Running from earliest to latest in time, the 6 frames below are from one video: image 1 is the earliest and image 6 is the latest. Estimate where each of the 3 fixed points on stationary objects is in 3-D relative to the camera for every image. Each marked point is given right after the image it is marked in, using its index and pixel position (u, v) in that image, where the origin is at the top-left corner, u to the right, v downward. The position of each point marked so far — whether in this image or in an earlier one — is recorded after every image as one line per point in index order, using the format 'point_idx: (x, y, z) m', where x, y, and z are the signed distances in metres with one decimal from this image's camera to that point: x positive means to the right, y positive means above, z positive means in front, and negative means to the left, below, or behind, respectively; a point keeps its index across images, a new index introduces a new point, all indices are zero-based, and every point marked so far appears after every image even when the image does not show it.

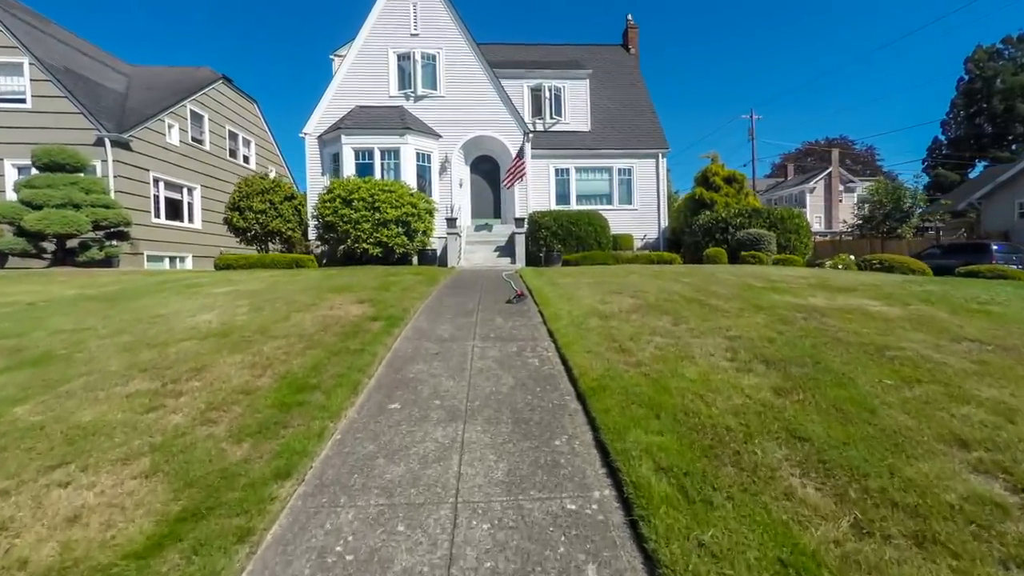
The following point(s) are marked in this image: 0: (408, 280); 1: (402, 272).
0: (-2.1, +0.1, +9.6) m
1: (-2.7, +0.3, +11.5) m
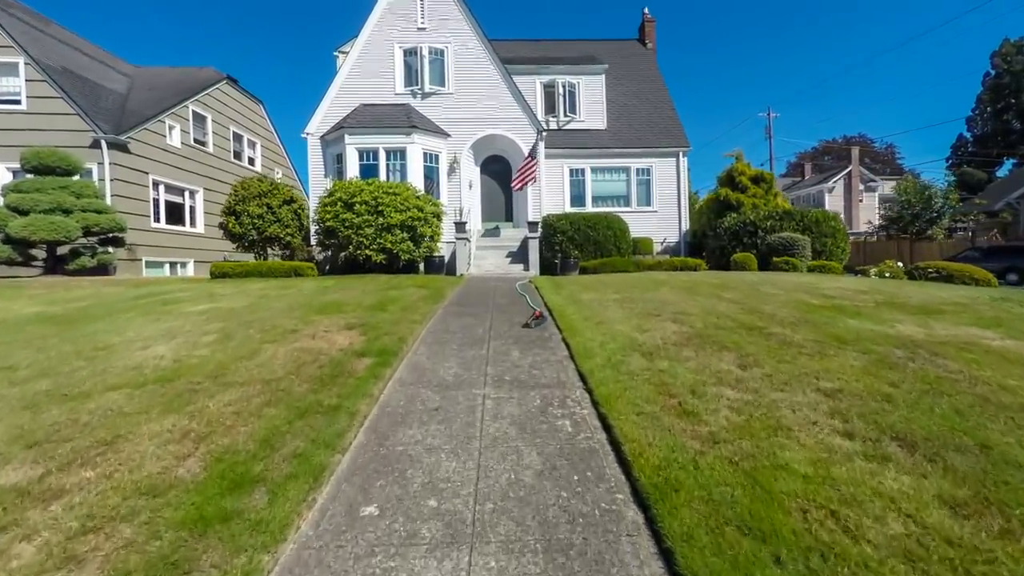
0: (-1.9, -0.1, +8.6) m
1: (-2.4, +0.1, +10.4) m
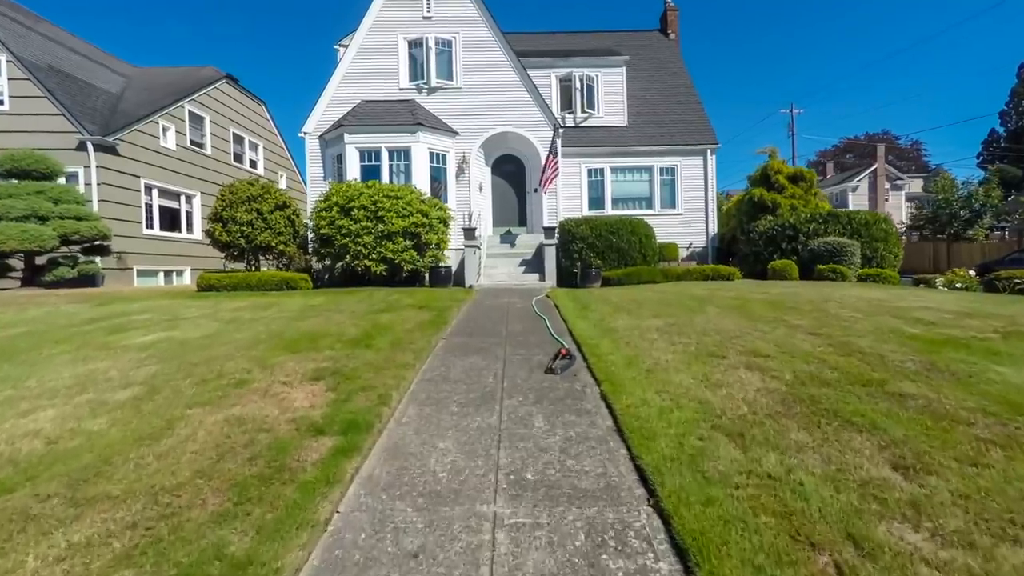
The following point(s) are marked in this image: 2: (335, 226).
0: (-1.6, -0.5, +7.1) m
1: (-2.1, -0.3, +9.0) m
2: (-5.2, +1.8, +13.4) m
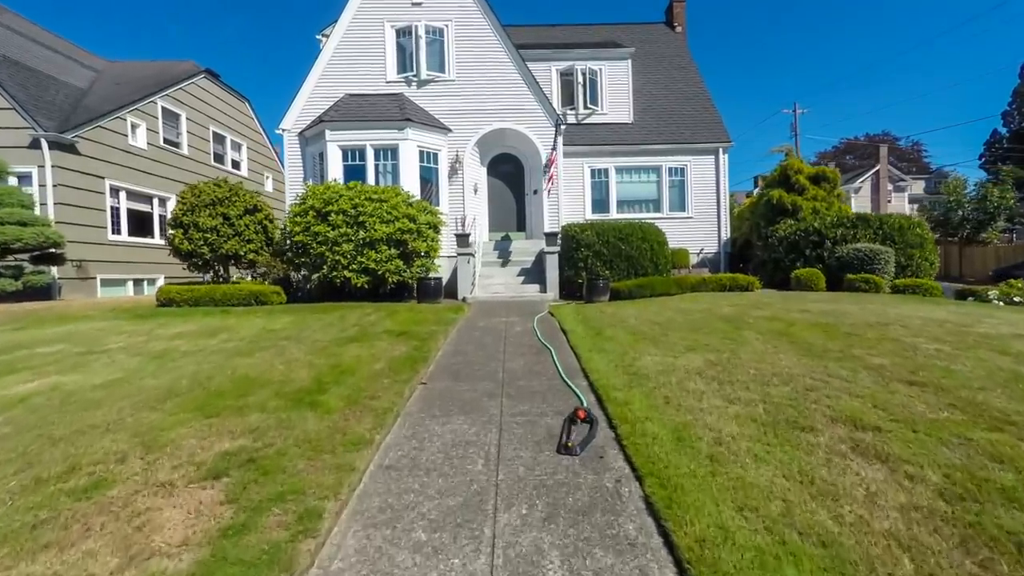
0: (-1.6, -0.8, +5.7) m
1: (-2.1, -0.6, +7.5) m
2: (-5.2, +1.4, +11.9) m
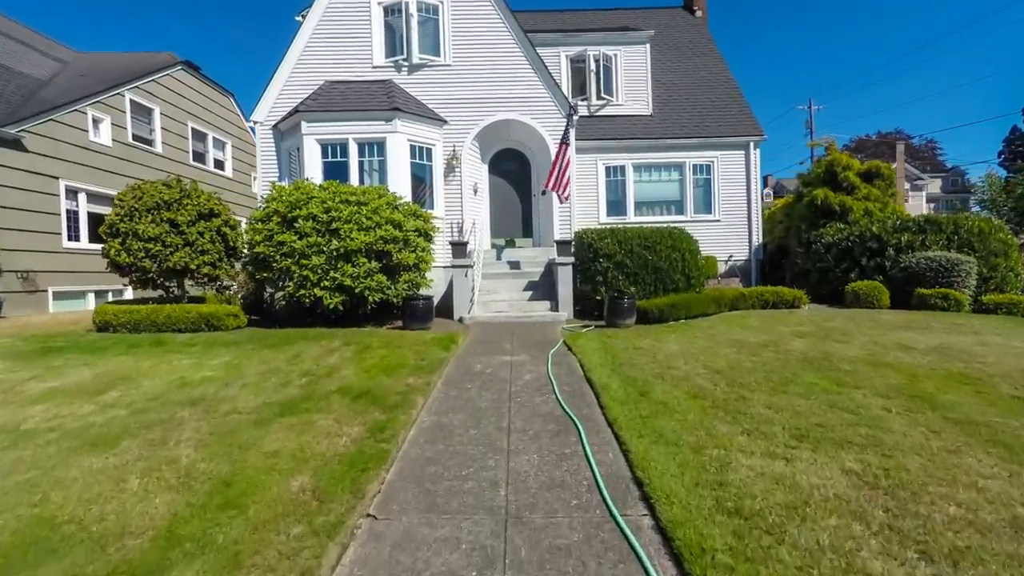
0: (-1.6, -1.2, +3.6) m
1: (-2.0, -1.1, +5.4) m
2: (-5.1, +1.0, +9.9) m
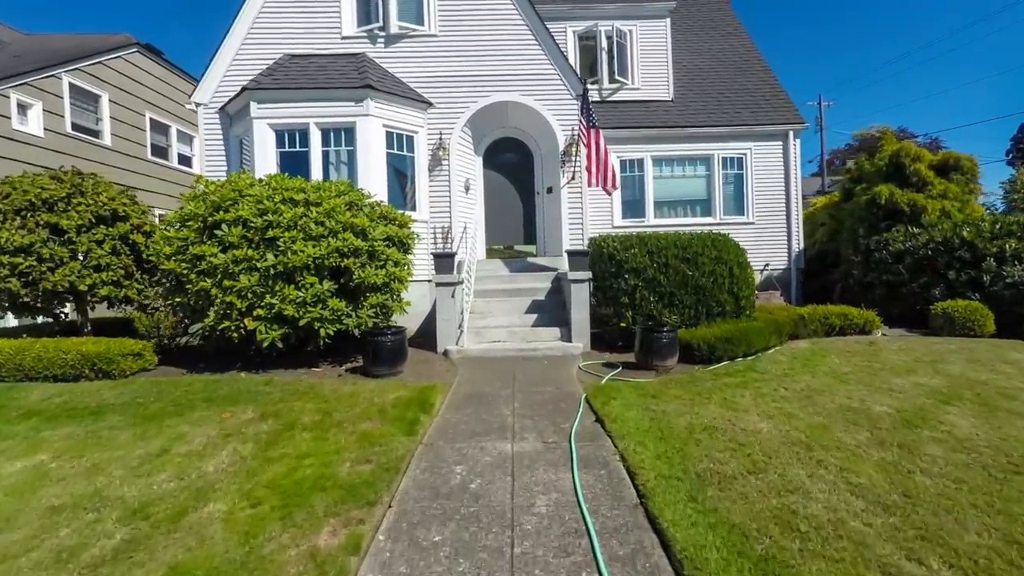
0: (-1.5, -1.7, +1.0) m
1: (-2.0, -1.5, +2.8) m
2: (-5.1, +0.5, +7.3) m
